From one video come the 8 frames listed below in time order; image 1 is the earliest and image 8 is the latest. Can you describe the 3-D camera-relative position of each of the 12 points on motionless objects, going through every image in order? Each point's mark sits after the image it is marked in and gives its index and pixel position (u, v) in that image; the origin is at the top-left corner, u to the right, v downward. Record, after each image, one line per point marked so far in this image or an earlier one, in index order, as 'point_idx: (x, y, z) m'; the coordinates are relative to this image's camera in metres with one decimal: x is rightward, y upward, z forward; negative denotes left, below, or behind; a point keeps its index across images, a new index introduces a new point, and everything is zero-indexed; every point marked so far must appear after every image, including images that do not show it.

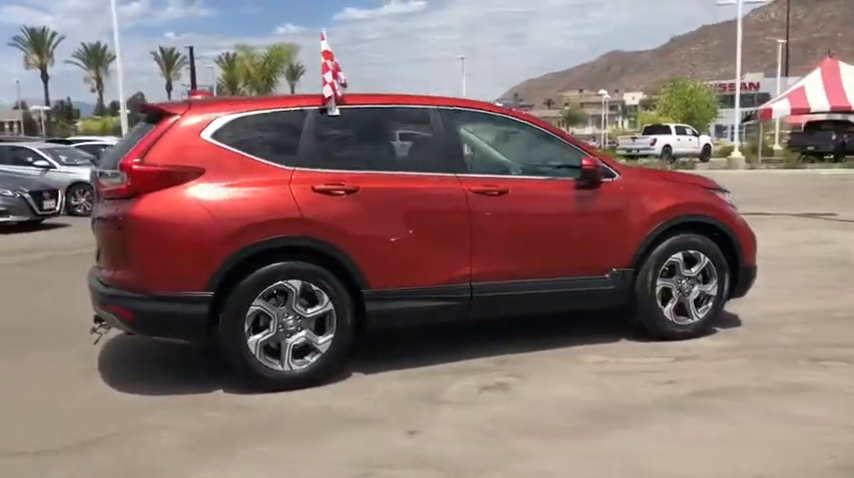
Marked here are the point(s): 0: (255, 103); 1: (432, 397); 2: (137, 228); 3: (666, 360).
0: (-1.1, +0.9, +5.1) m
1: (0.0, -1.0, +4.7) m
2: (-1.7, +0.1, +4.6) m
3: (+1.7, -0.8, +5.4) m
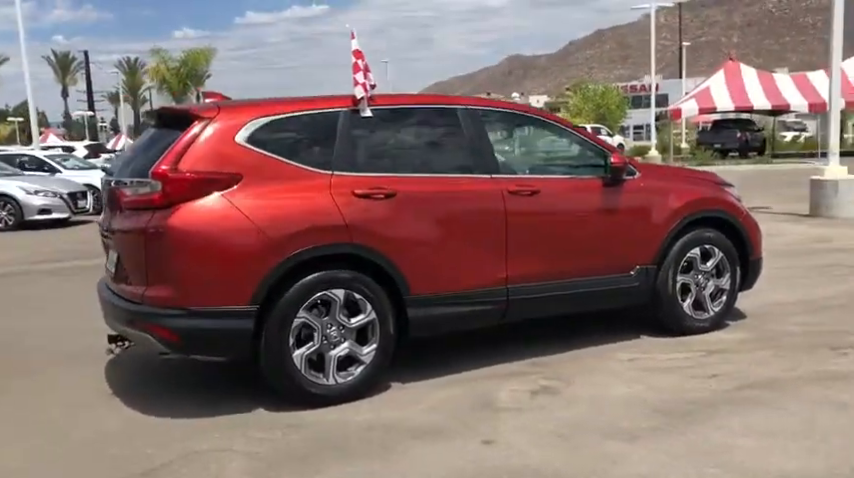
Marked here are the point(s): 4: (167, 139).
0: (-0.8, +0.8, +4.9) m
1: (+0.3, -1.0, +4.6) m
2: (-1.4, 0.0, +4.3) m
3: (+1.9, -0.8, +5.5) m
4: (-1.6, +0.6, +4.8) m
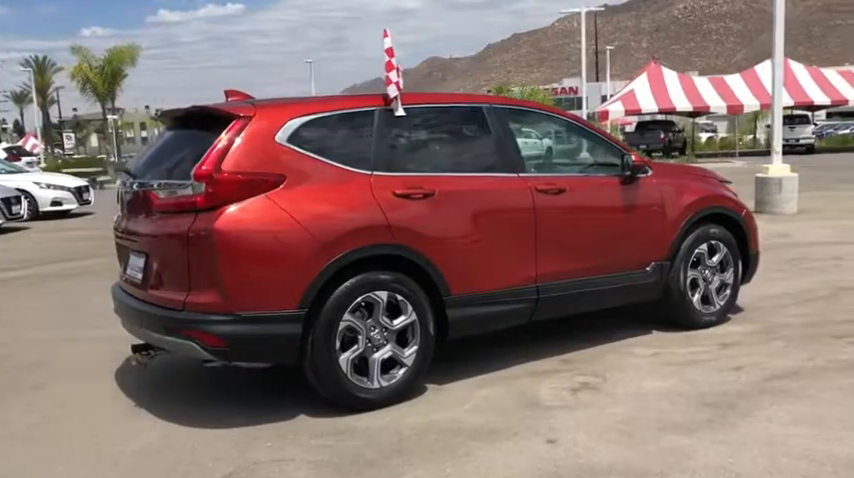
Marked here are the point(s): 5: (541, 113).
0: (-0.6, +0.8, +4.8) m
1: (+0.6, -1.0, +4.6) m
2: (-1.1, 0.0, +4.2) m
3: (+2.1, -0.8, +5.6) m
4: (-1.3, +0.6, +4.6) m
5: (+0.9, +0.9, +5.5) m
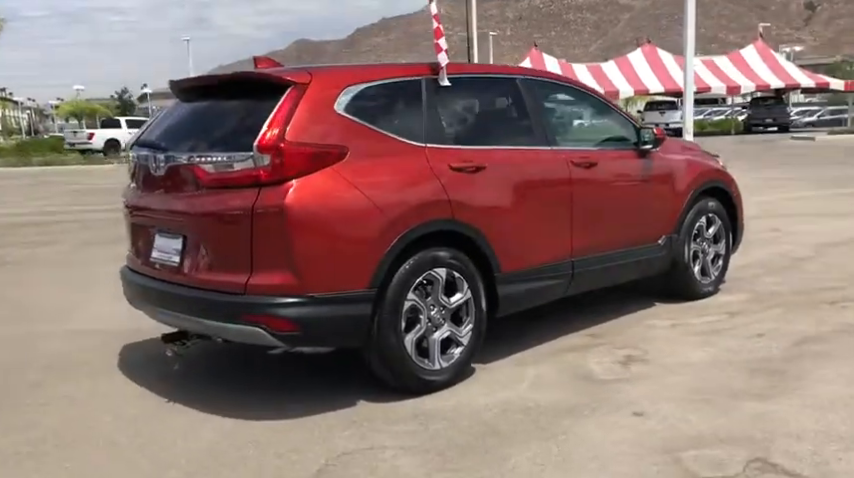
0: (-0.3, +1.0, +4.5) m
1: (+1.0, -0.8, +4.6) m
2: (-0.7, +0.1, +3.8) m
3: (+2.2, -0.6, +5.8) m
4: (-1.0, +0.7, +4.2) m
5: (+1.0, +1.1, +5.5) m
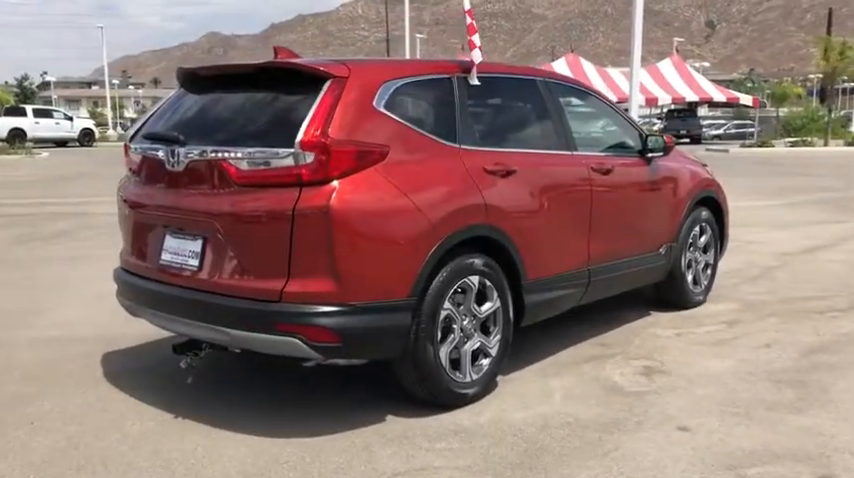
0: (-0.1, +0.9, +4.3) m
1: (+1.1, -0.9, +4.5) m
2: (-0.4, +0.1, +3.6) m
3: (+2.2, -0.7, +5.9) m
4: (-0.8, +0.7, +3.9) m
5: (+1.1, +1.0, +5.4) m
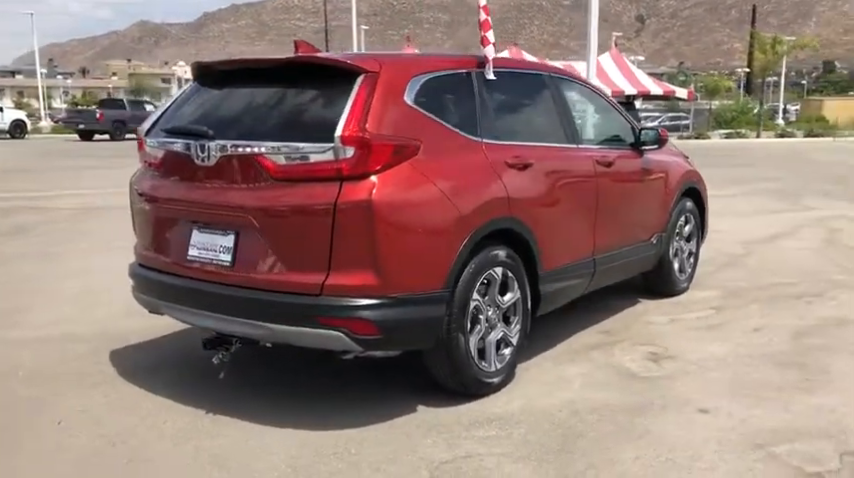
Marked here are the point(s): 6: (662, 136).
0: (0.0, +1.0, +4.3) m
1: (+1.2, -0.8, +4.6) m
2: (-0.2, +0.1, +3.6) m
3: (+2.2, -0.6, +6.1) m
4: (-0.6, +0.7, +3.9) m
5: (+1.1, +1.1, +5.6) m
6: (+1.8, +0.8, +6.1) m
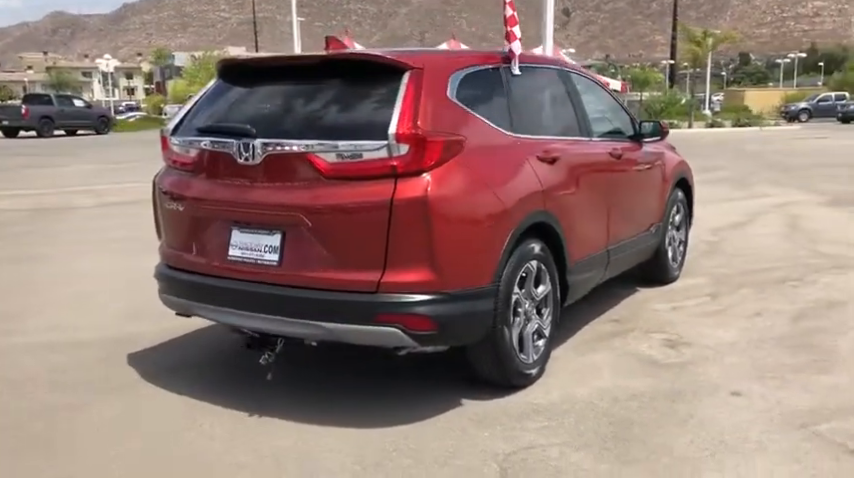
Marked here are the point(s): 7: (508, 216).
0: (+0.2, +1.0, +4.3) m
1: (+1.4, -0.8, +4.8) m
2: (0.0, +0.1, +3.6) m
3: (+2.3, -0.5, +6.3) m
4: (-0.4, +0.7, +3.9) m
5: (+1.2, +1.1, +5.7) m
6: (+1.9, +0.9, +6.3) m
7: (+0.4, +0.1, +4.0) m
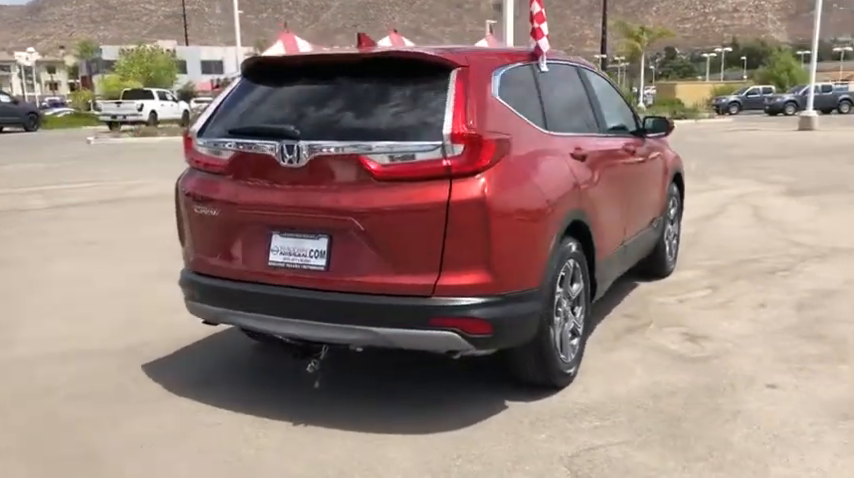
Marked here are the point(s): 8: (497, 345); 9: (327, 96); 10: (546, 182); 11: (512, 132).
0: (+0.3, +1.0, +4.2) m
1: (+1.6, -0.7, +4.8) m
2: (+0.3, +0.1, +3.5) m
3: (+2.3, -0.4, +6.4) m
4: (-0.2, +0.7, +3.8) m
5: (+1.2, +1.2, +5.7) m
6: (+1.9, +0.9, +6.3) m
7: (+0.6, +0.1, +4.0) m
8: (+0.3, -0.5, +3.7) m
9: (-0.4, +0.7, +3.8) m
10: (+0.6, +0.3, +4.0) m
11: (+0.4, +0.5, +3.9) m
